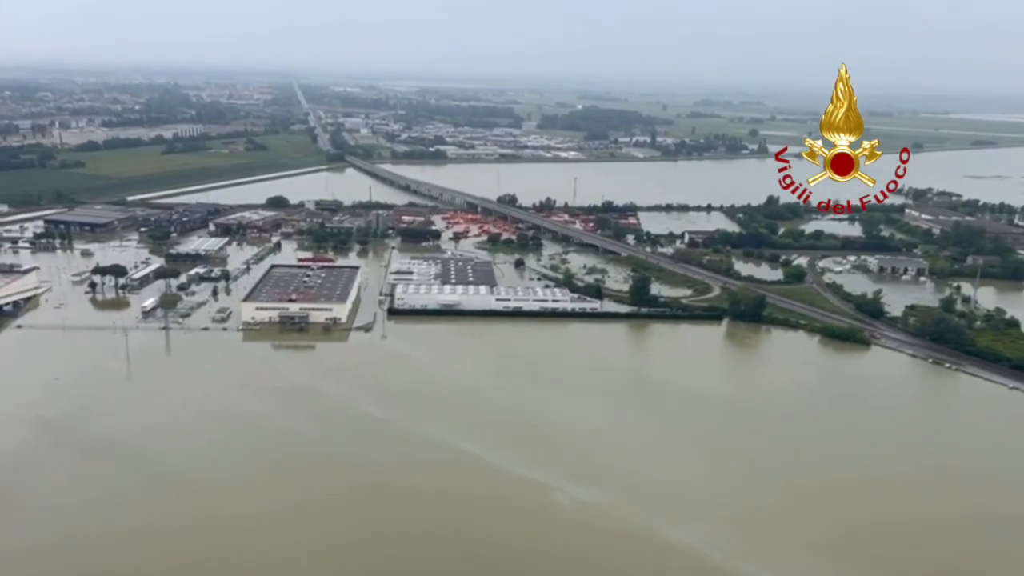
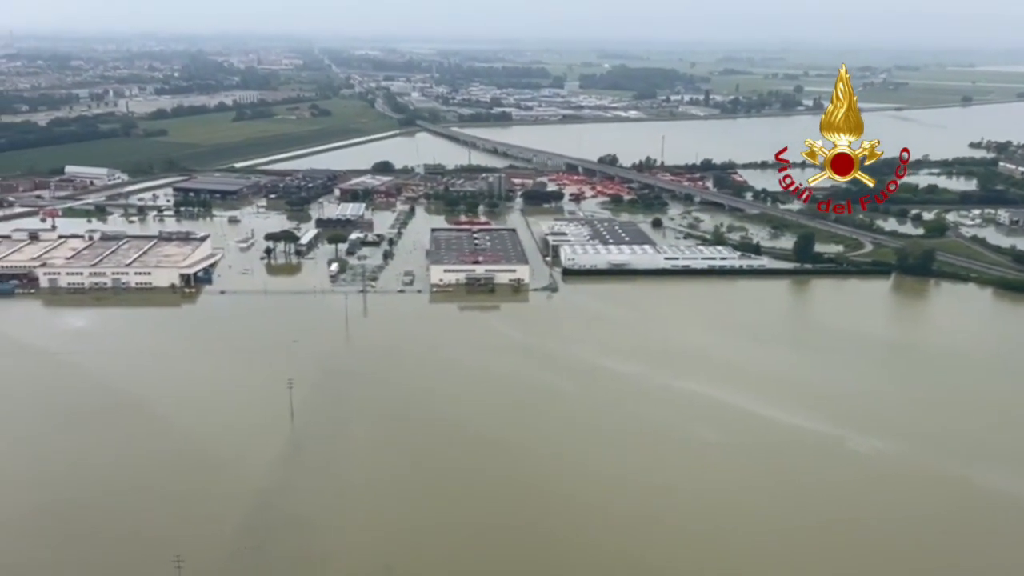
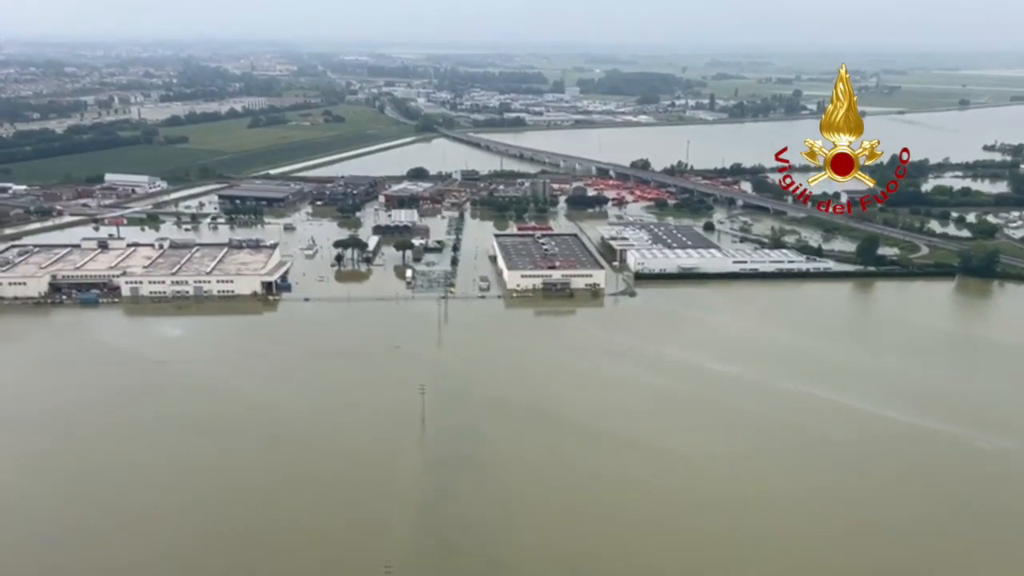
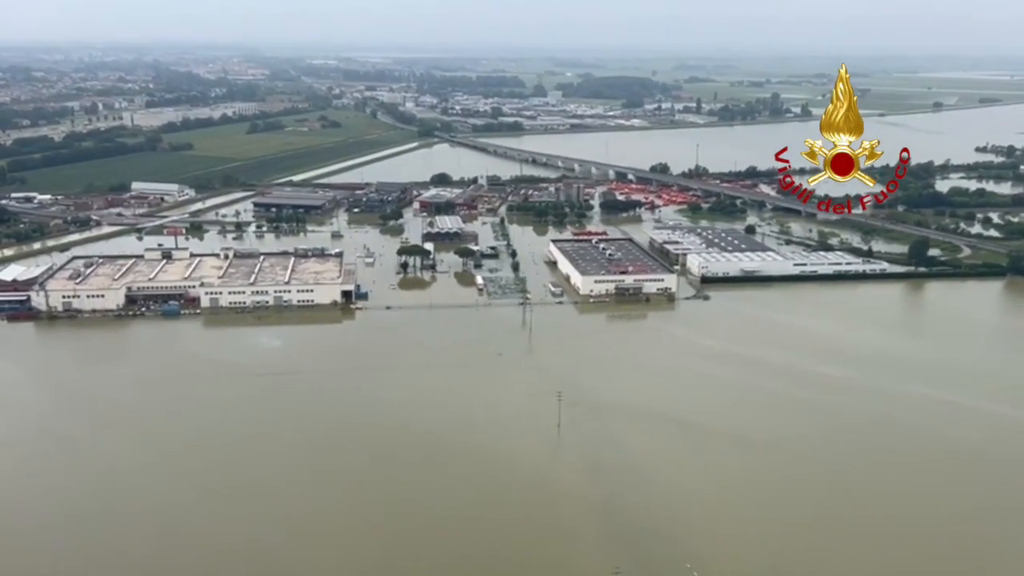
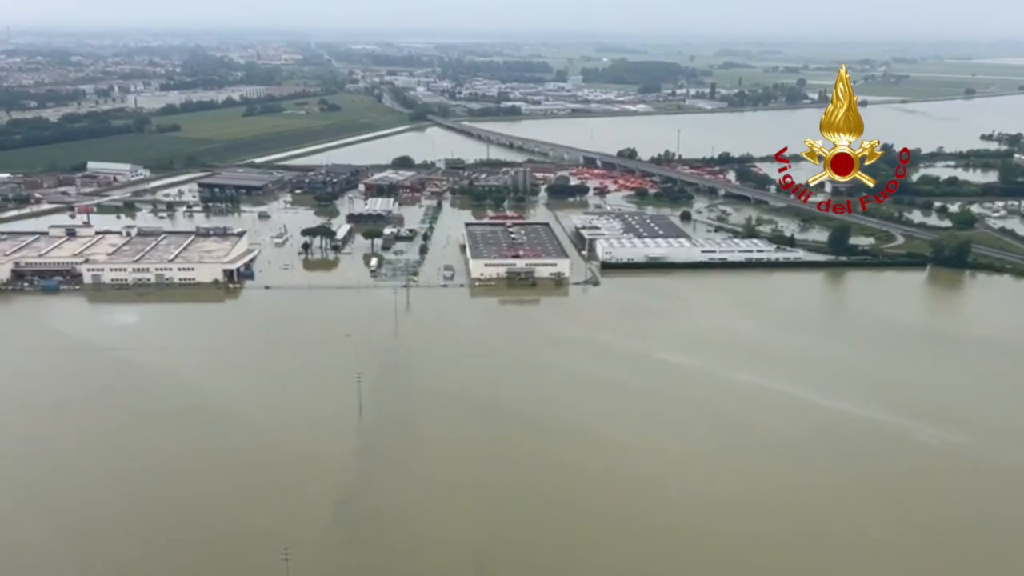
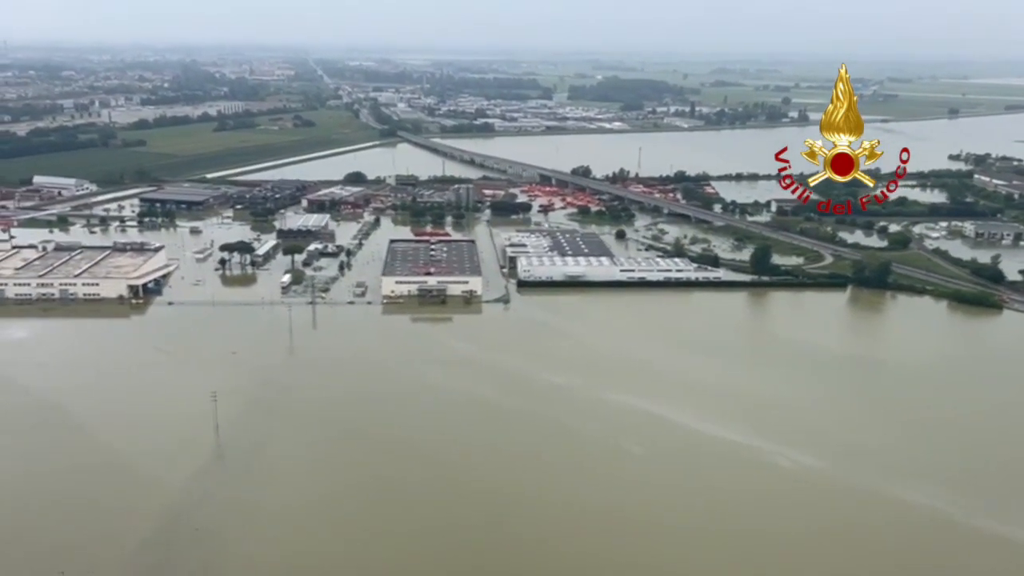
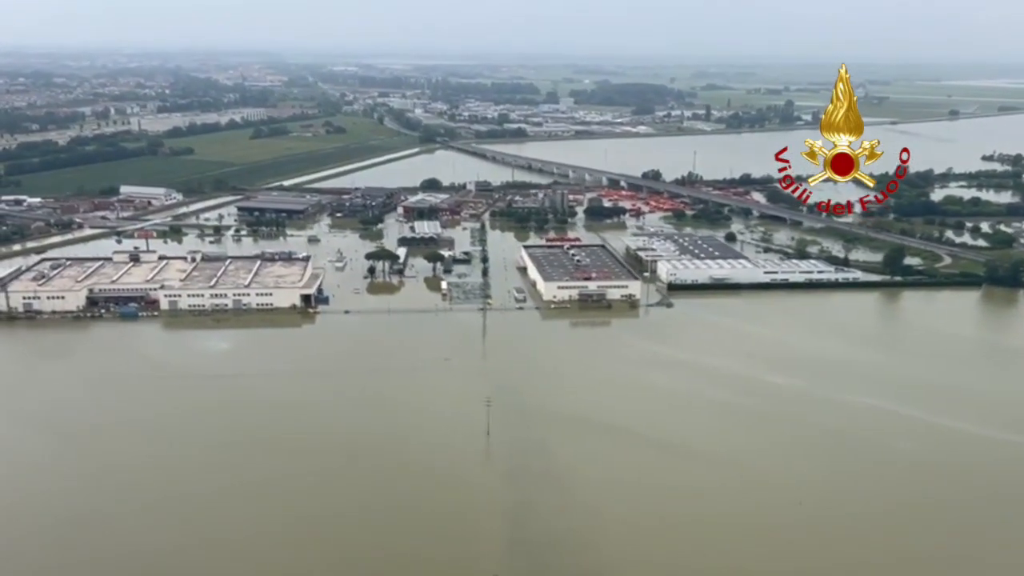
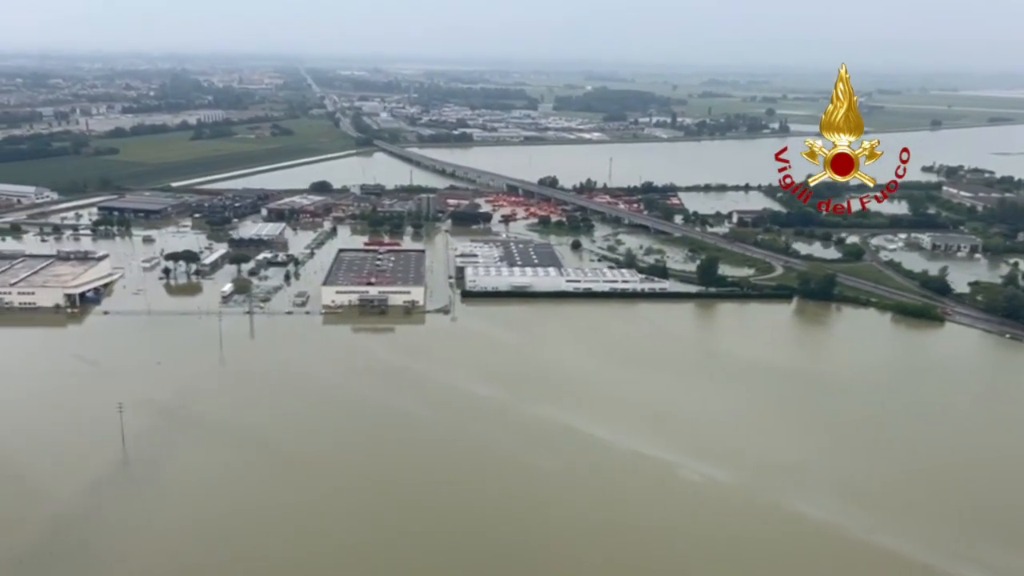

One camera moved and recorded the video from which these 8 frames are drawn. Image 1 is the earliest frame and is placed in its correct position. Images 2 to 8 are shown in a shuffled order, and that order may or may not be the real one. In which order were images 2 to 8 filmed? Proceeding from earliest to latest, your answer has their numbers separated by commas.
8, 6, 2, 5, 3, 7, 4
